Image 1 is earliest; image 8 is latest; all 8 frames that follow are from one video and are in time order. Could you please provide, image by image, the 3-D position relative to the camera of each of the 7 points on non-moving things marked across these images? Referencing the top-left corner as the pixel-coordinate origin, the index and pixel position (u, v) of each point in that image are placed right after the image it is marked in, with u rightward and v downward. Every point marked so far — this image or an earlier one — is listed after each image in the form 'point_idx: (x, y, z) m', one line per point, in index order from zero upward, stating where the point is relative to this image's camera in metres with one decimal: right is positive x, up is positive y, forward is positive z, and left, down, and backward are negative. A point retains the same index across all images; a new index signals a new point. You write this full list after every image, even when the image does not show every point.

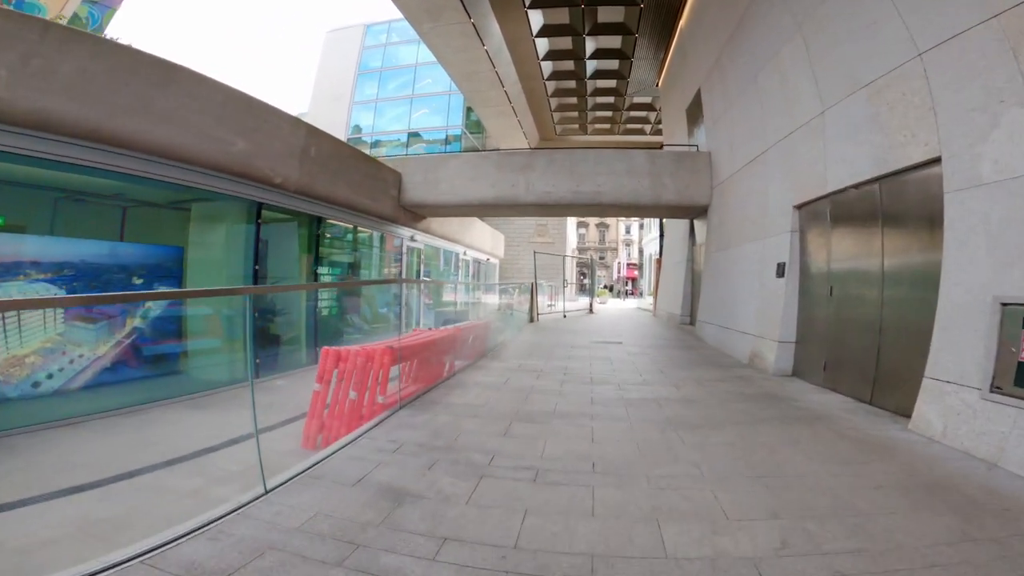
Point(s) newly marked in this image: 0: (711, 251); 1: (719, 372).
0: (+5.1, +0.9, +11.9) m
1: (+3.3, -1.4, +7.5) m
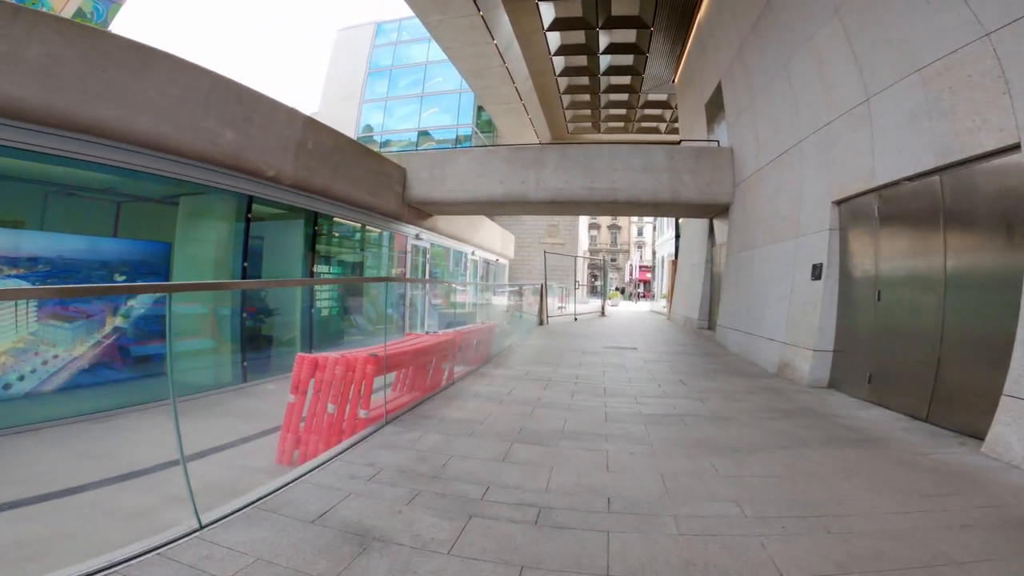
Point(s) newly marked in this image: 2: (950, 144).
0: (+5.3, +0.9, +11.1) m
1: (+3.4, -1.4, +6.8) m
2: (+4.4, +1.4, +4.7) m
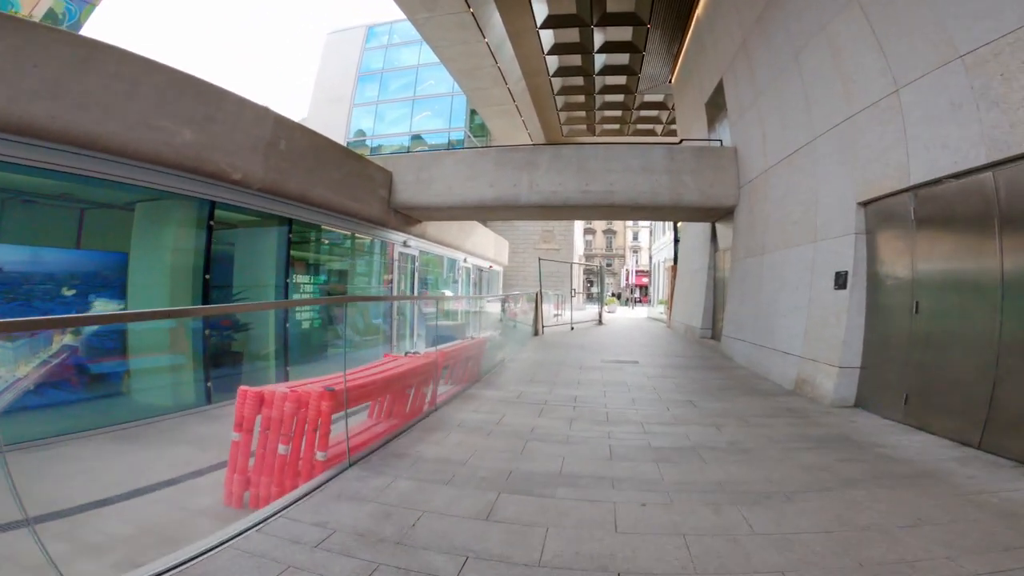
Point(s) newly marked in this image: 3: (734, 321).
0: (+5.1, +0.7, +10.5) m
1: (+3.3, -1.5, +6.1) m
2: (+4.3, +1.3, +4.0) m
3: (+4.9, -0.7, +10.3) m
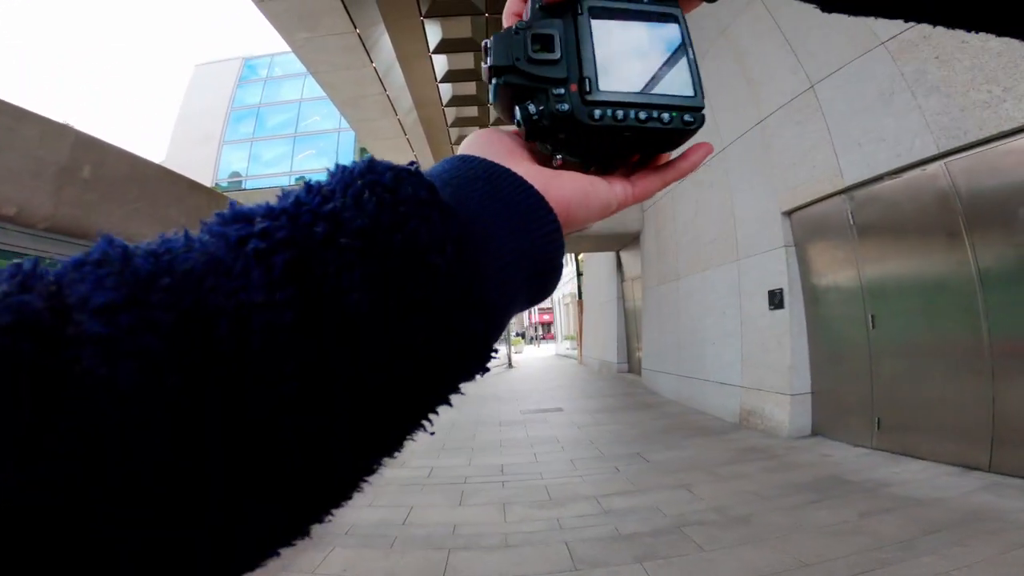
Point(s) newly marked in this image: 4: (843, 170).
0: (+3.0, +0.1, +10.1) m
1: (+2.3, -1.7, +5.2) m
2: (+3.6, +1.3, +3.7) m
3: (+3.0, -1.4, +9.7) m
4: (+3.4, +1.2, +4.8) m
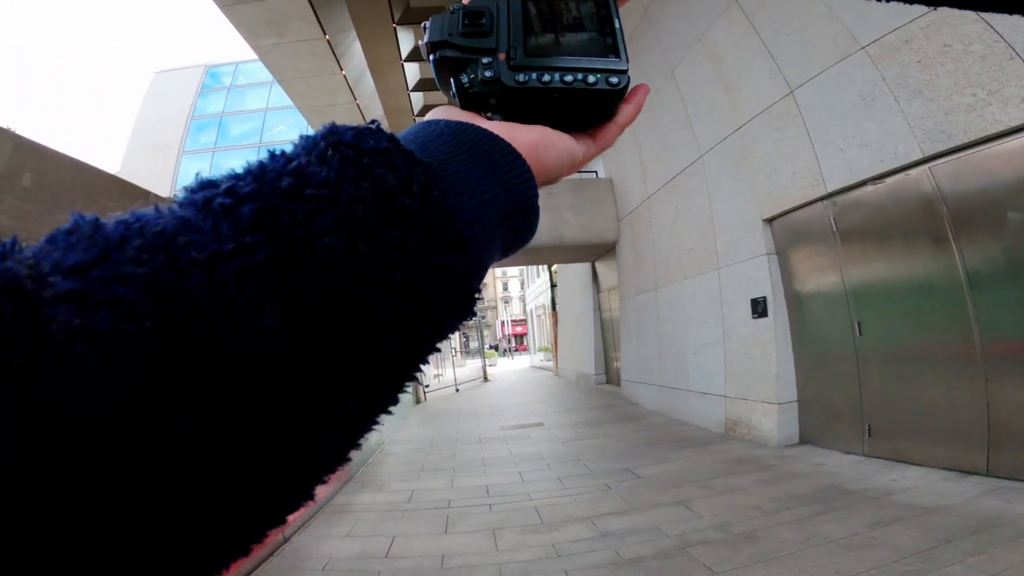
0: (+2.5, -0.1, +10.0) m
1: (+2.1, -1.8, +5.1) m
2: (+3.4, +1.3, +3.7) m
3: (+2.5, -1.6, +9.6) m
4: (+3.2, +1.2, +4.8) m
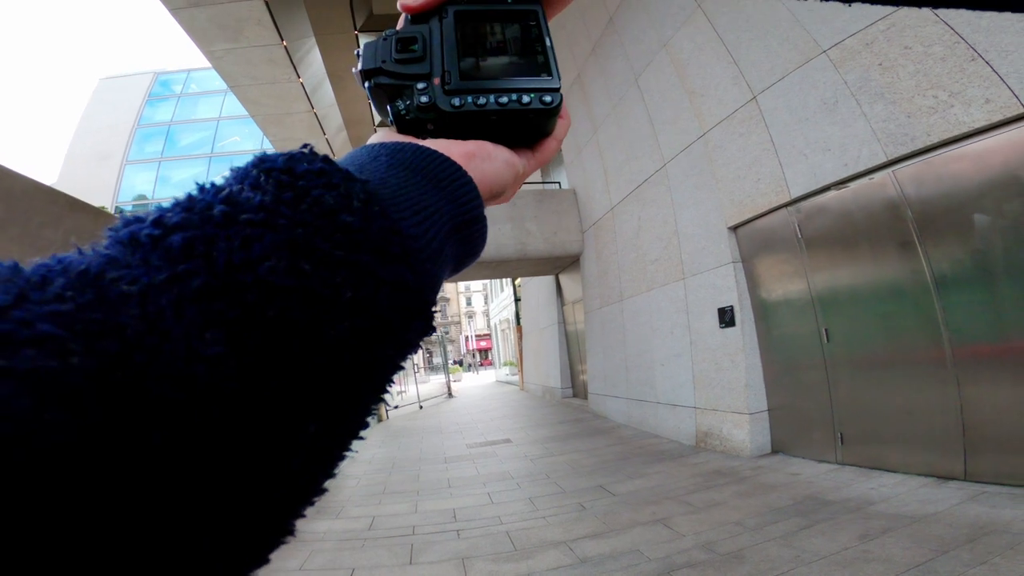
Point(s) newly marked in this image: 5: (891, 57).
0: (+1.7, -0.4, +9.9) m
1: (+1.8, -1.9, +4.9) m
2: (+3.2, +1.3, +3.8) m
3: (+1.8, -1.8, +9.5) m
4: (+2.9, +1.1, +4.8) m
5: (+3.1, +1.9, +3.8) m
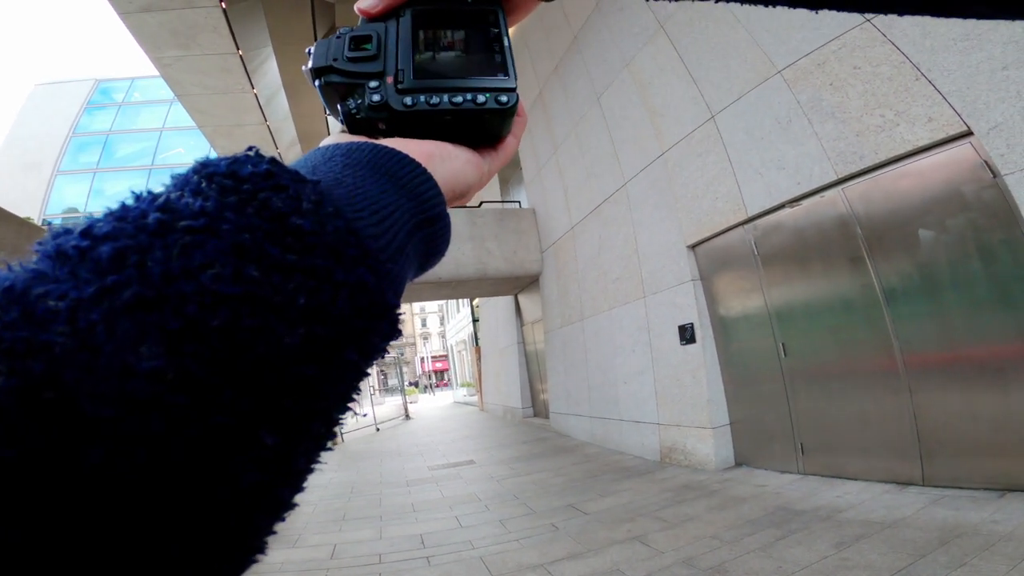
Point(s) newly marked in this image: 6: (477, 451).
0: (+0.9, -0.8, +9.9) m
1: (+1.4, -2.0, +4.8) m
2: (+2.9, +1.2, +4.0) m
3: (+1.0, -2.2, +9.4) m
4: (+2.5, +0.9, +5.0) m
5: (+2.9, +1.8, +4.1) m
6: (-0.7, -2.9, +8.3) m
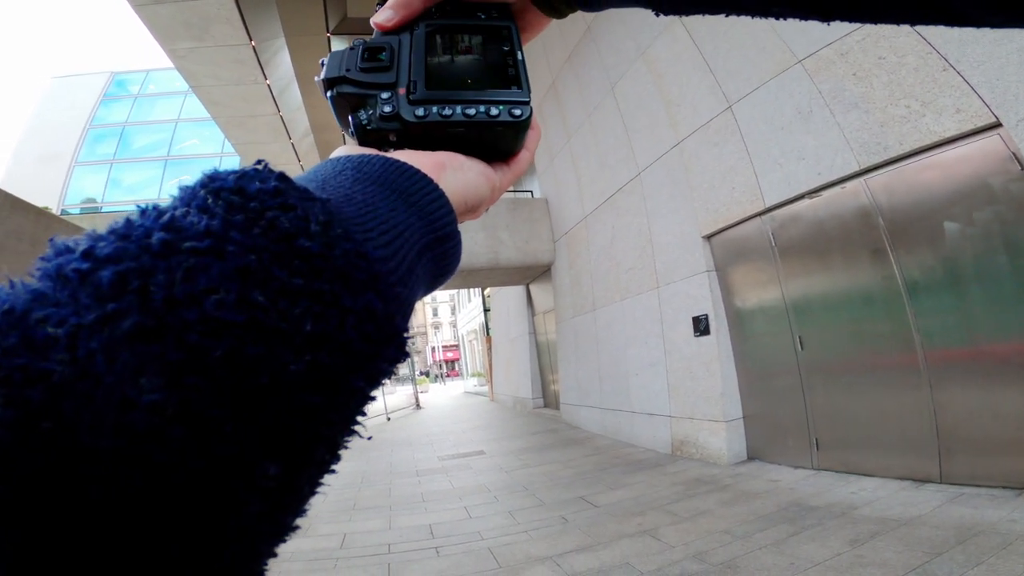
0: (+1.2, -0.6, +9.9) m
1: (+1.6, -2.0, +4.8) m
2: (+3.0, +1.2, +3.9) m
3: (+1.2, -2.0, +9.4) m
4: (+2.7, +1.0, +4.9) m
5: (+3.0, +1.8, +3.9) m
6: (-0.5, -2.7, +8.4) m
